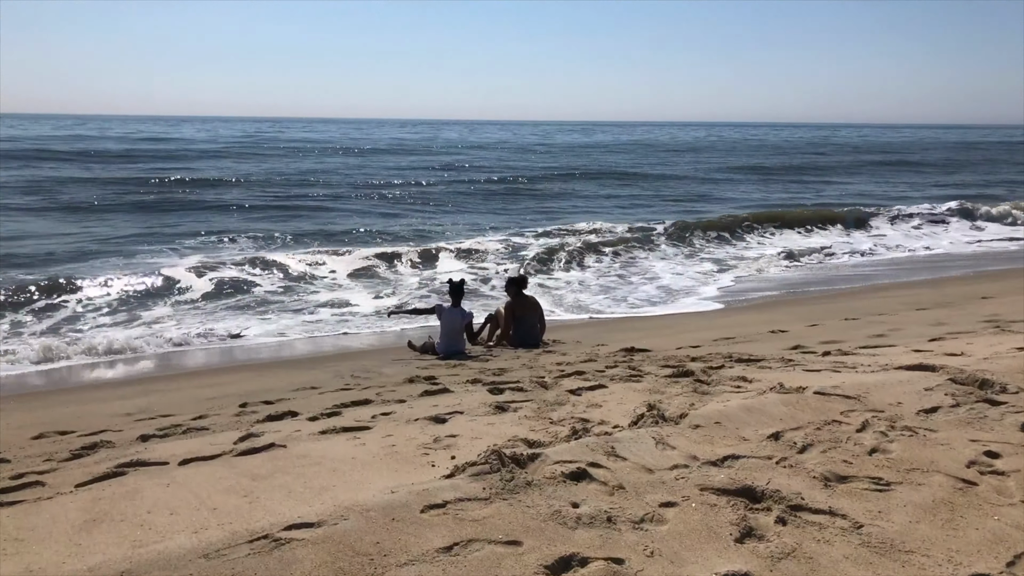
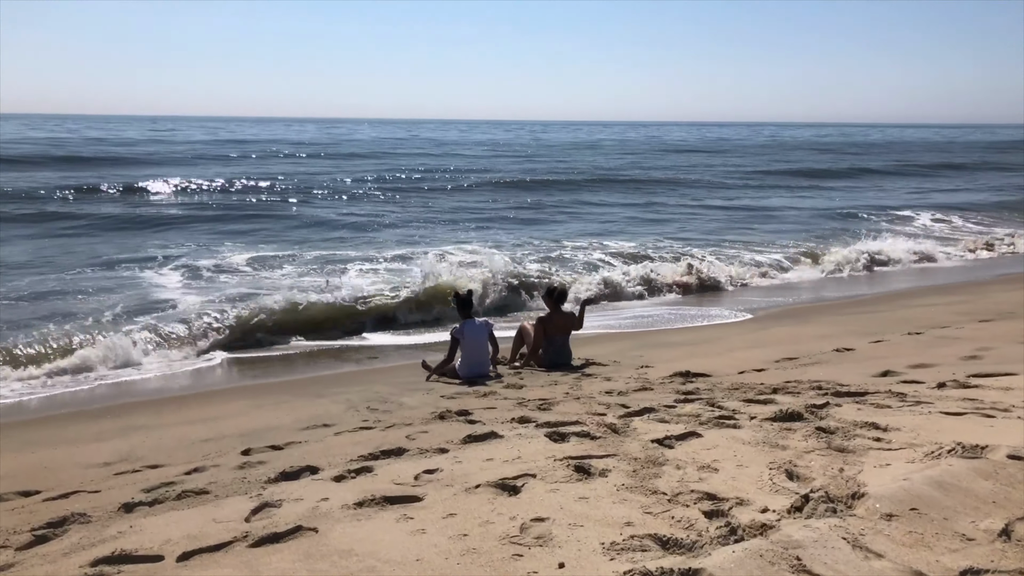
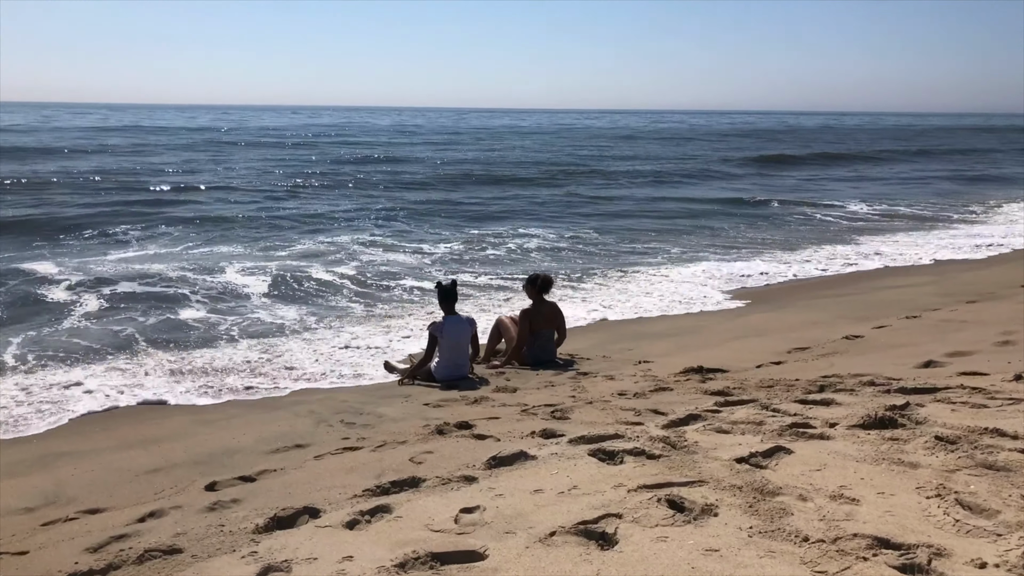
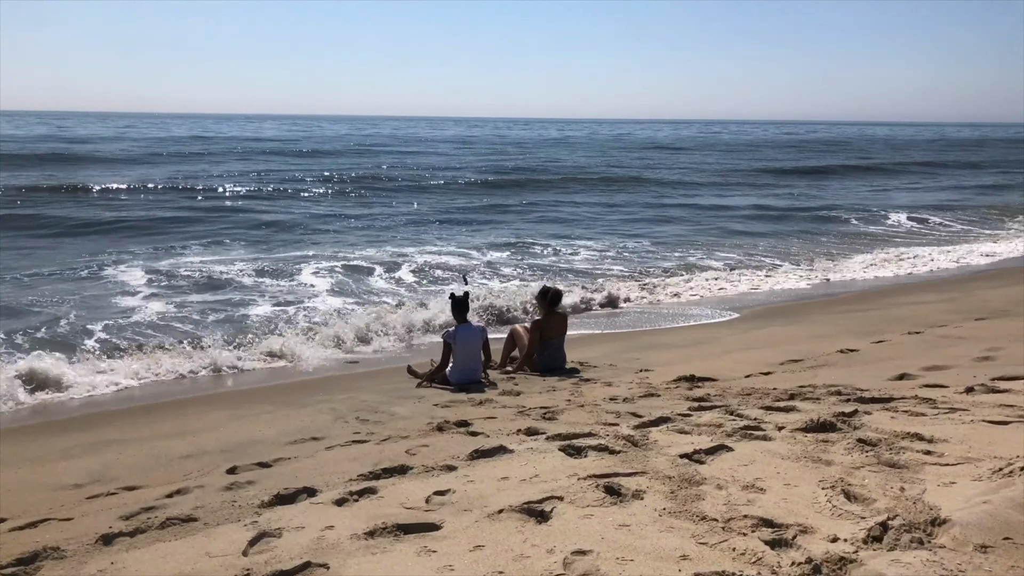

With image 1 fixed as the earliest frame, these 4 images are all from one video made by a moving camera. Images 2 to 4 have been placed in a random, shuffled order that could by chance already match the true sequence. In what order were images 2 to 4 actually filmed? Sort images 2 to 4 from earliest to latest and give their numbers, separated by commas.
2, 4, 3
